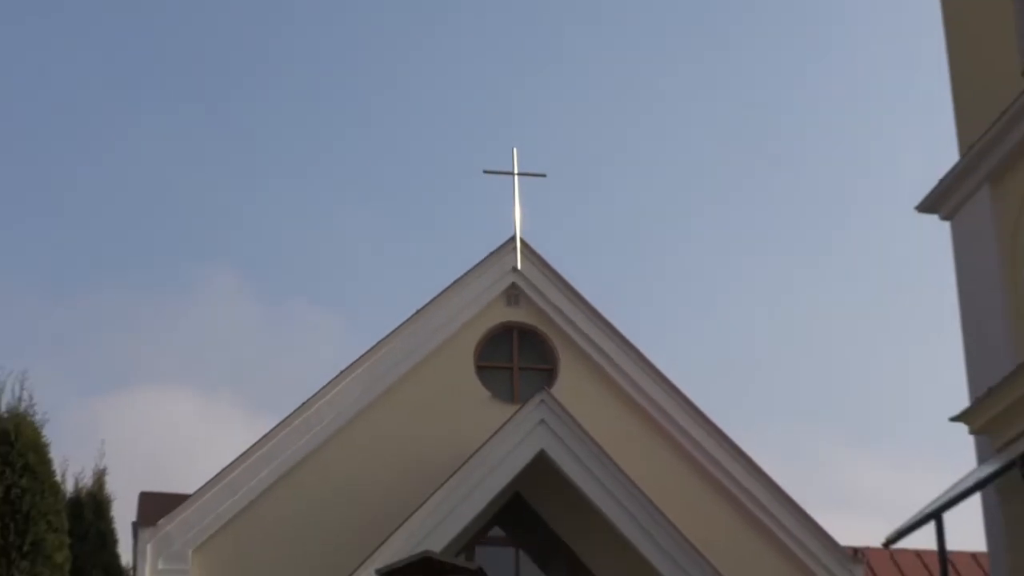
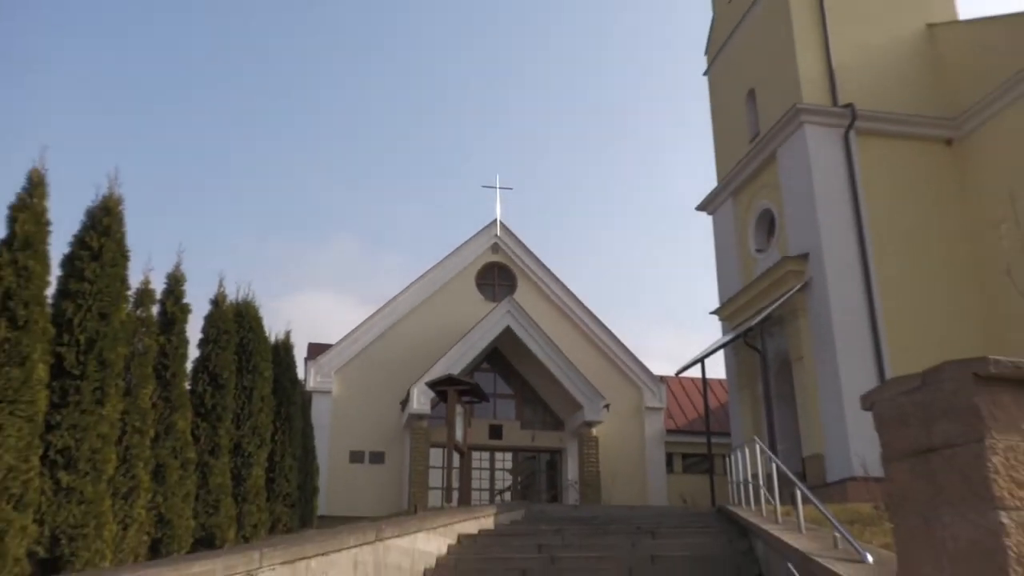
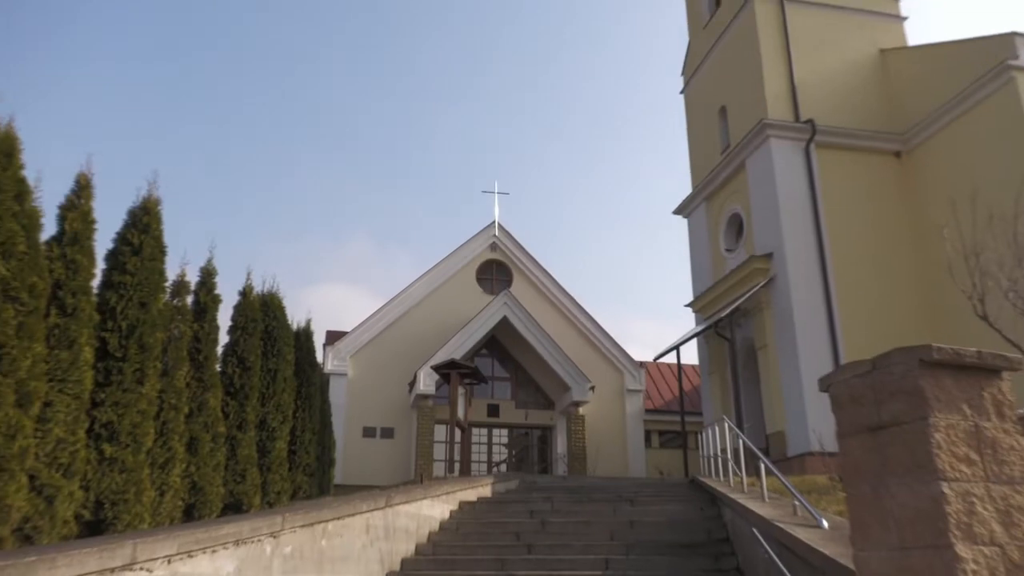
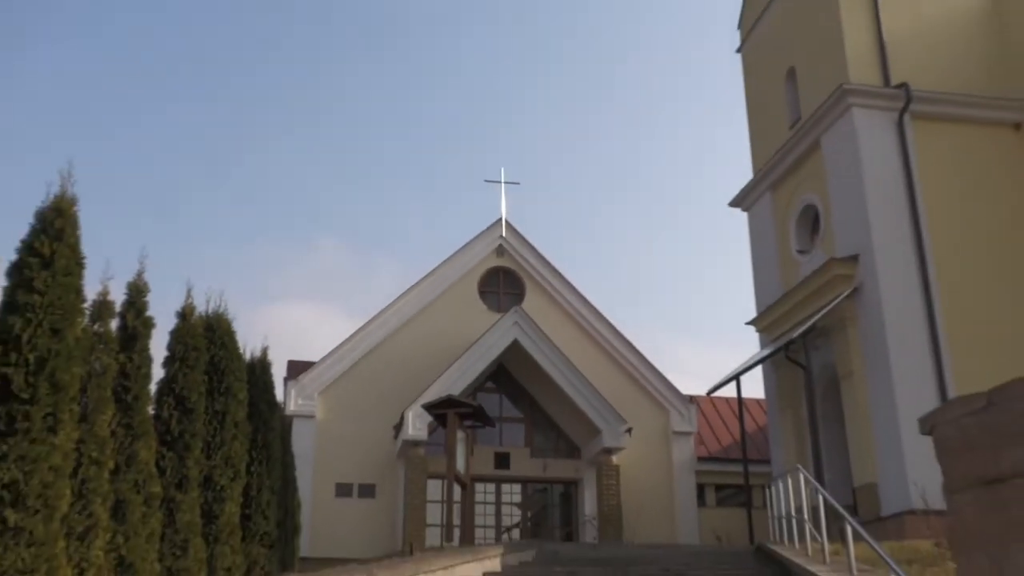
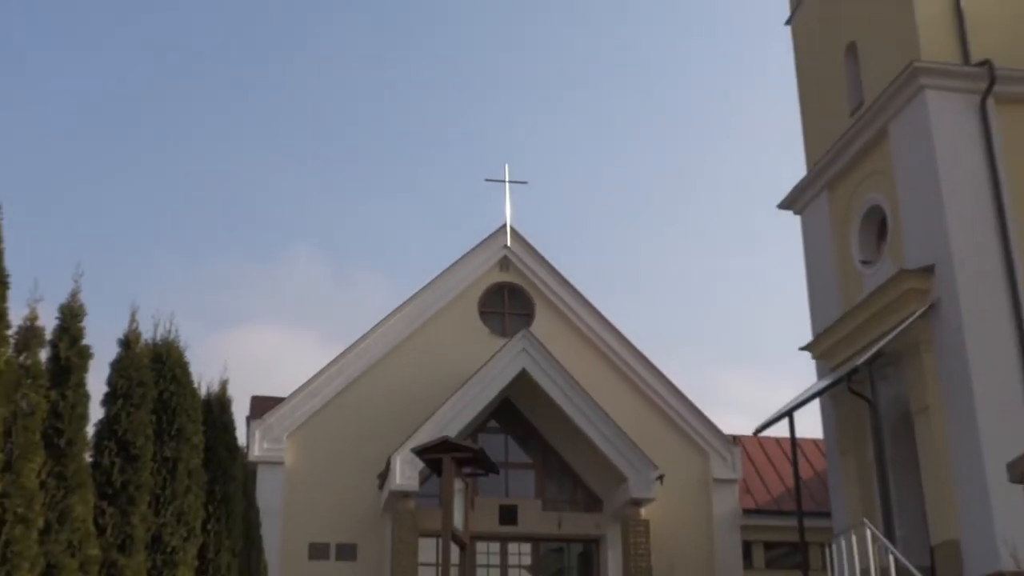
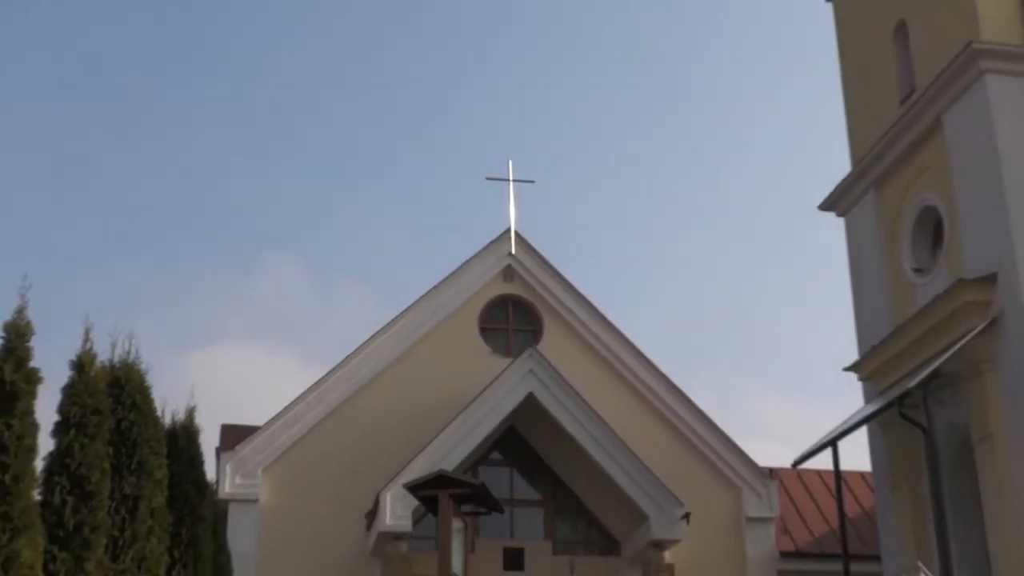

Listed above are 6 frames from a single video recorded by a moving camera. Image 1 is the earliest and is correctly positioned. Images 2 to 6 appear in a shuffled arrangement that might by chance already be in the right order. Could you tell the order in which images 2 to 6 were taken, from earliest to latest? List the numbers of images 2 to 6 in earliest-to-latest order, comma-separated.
6, 5, 4, 2, 3
